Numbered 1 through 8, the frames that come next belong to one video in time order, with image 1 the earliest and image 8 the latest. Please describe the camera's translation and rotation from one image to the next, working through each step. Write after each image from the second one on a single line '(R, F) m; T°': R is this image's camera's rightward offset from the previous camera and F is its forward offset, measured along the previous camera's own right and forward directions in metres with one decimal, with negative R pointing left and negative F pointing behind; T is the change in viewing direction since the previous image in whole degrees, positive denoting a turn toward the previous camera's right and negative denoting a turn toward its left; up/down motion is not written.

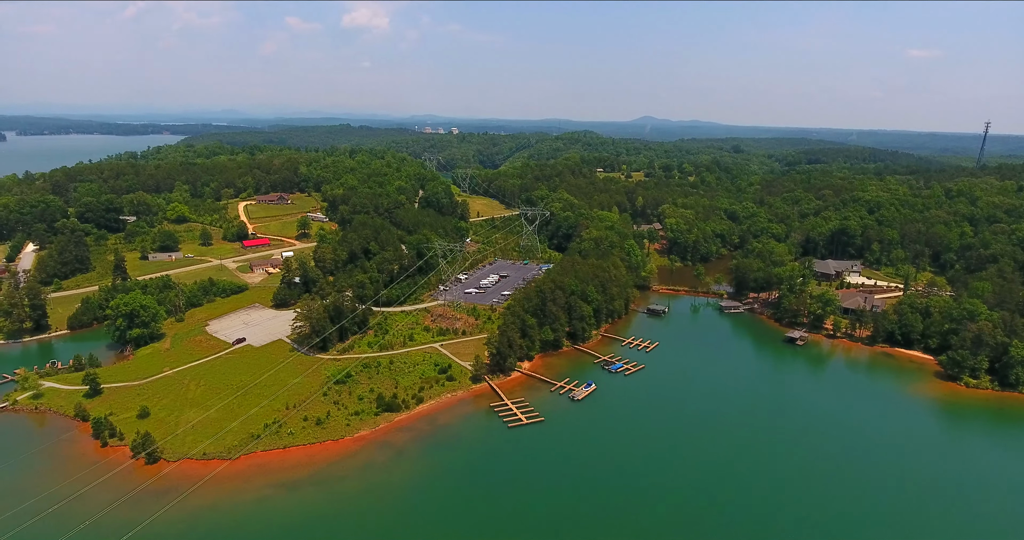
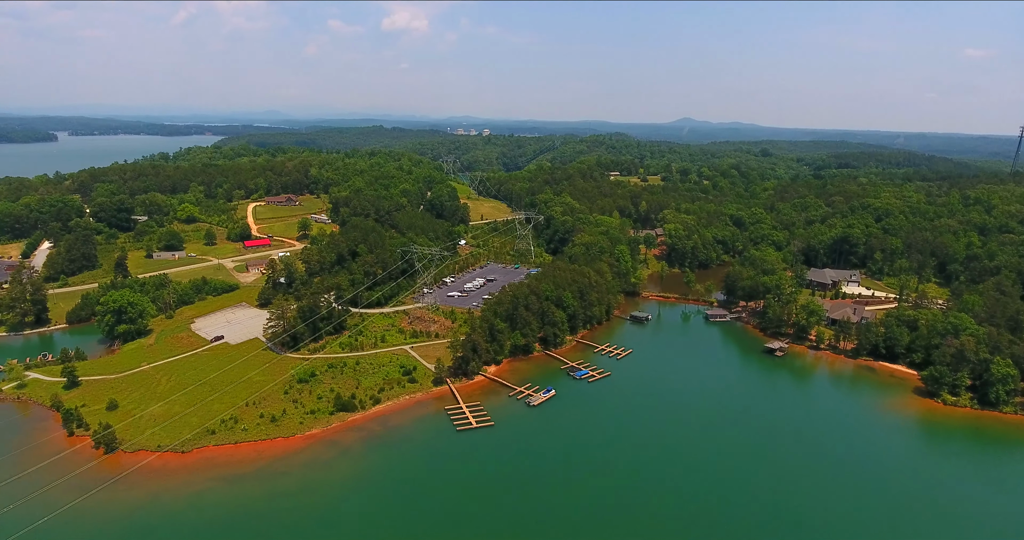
(+3.4, -0.3) m; -4°
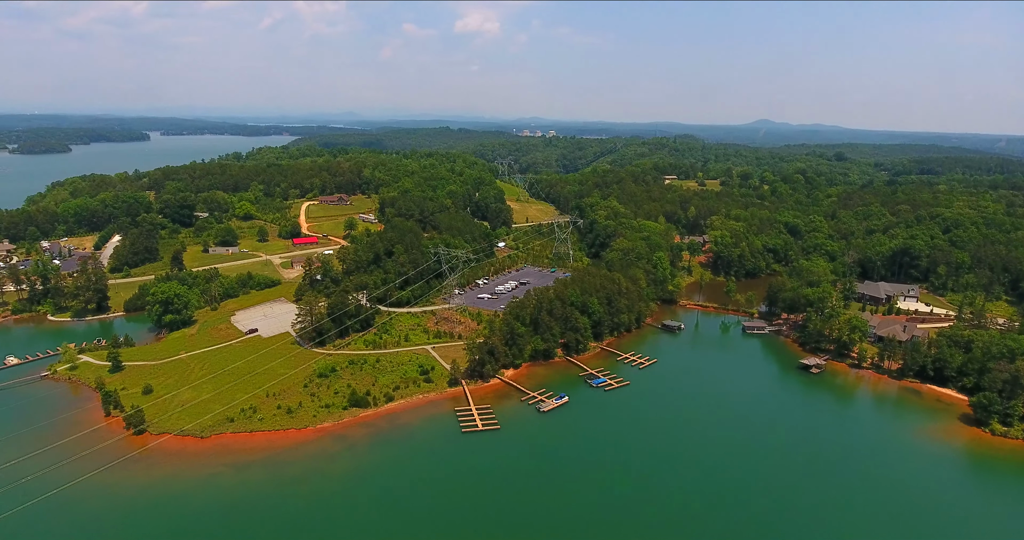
(+2.3, +0.1) m; -6°
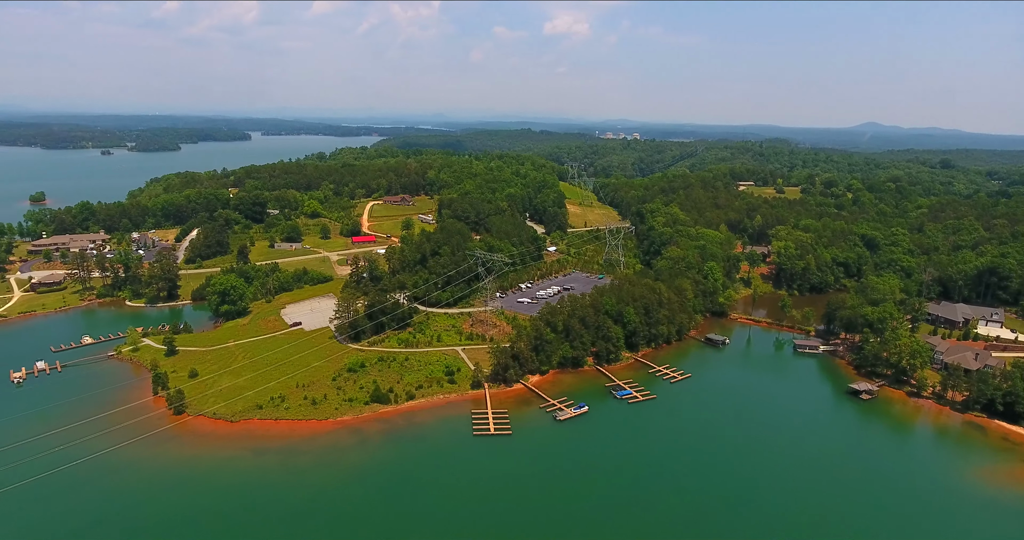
(+2.6, +0.2) m; -8°
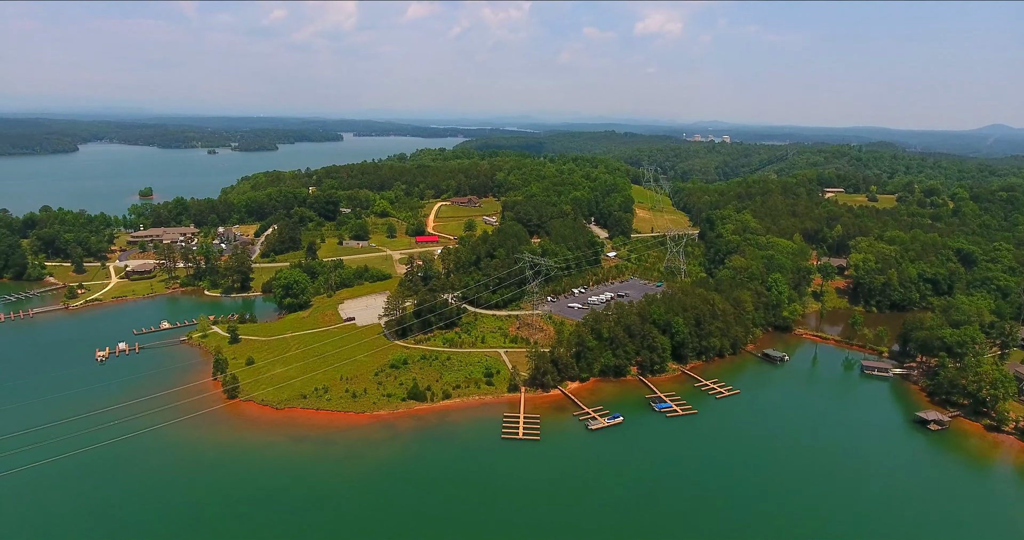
(+2.0, +0.1) m; -8°
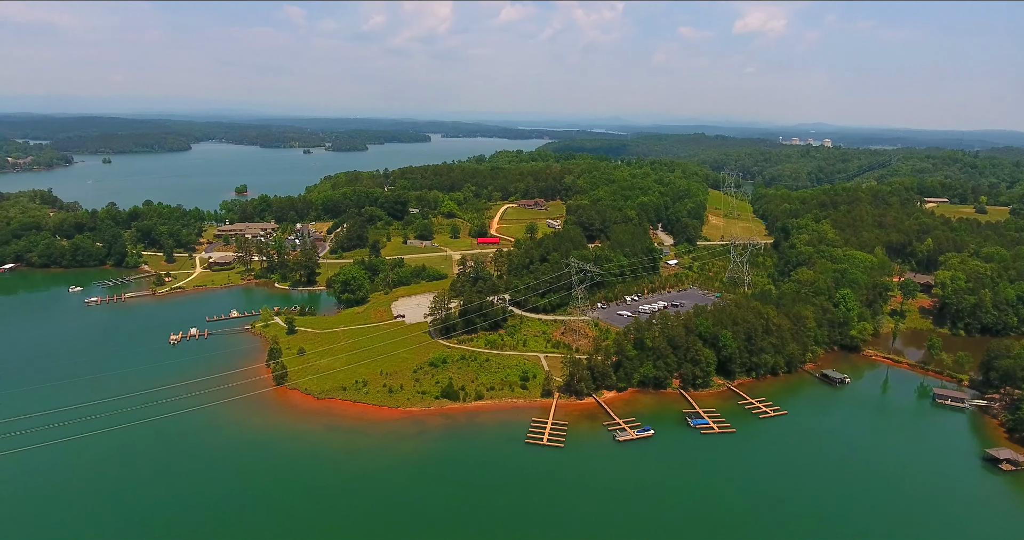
(+2.3, +0.1) m; -8°
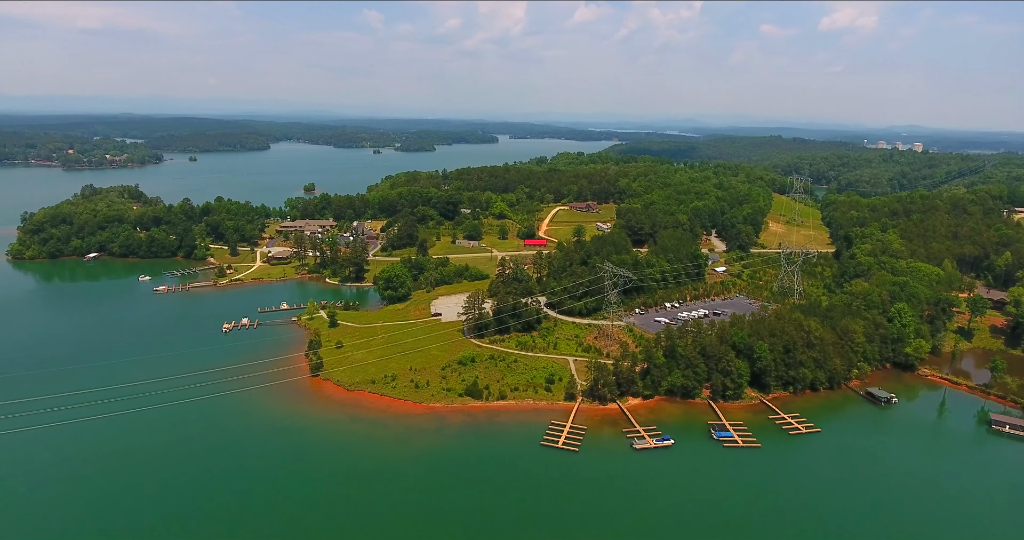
(+2.0, -0.1) m; -7°
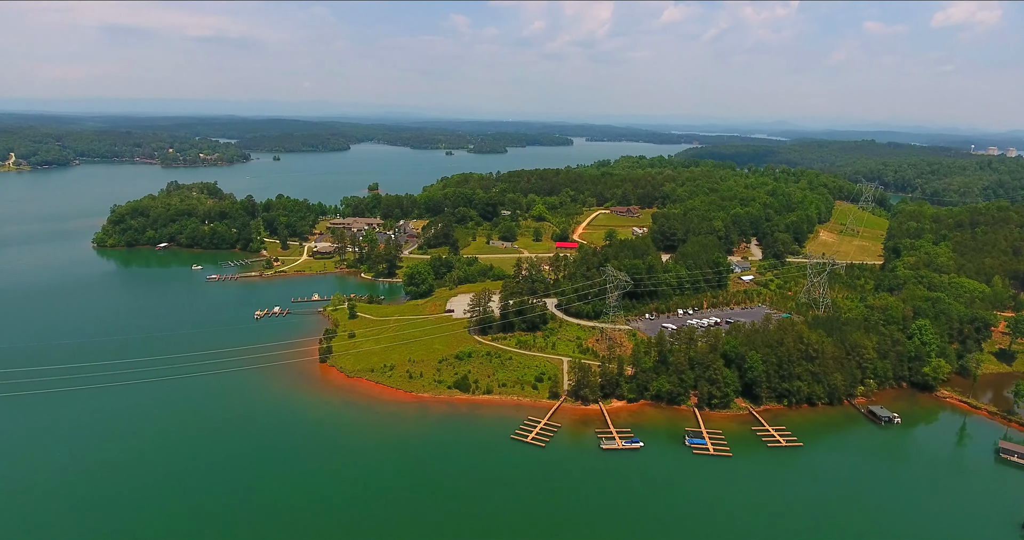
(+4.5, -0.9) m; -8°
